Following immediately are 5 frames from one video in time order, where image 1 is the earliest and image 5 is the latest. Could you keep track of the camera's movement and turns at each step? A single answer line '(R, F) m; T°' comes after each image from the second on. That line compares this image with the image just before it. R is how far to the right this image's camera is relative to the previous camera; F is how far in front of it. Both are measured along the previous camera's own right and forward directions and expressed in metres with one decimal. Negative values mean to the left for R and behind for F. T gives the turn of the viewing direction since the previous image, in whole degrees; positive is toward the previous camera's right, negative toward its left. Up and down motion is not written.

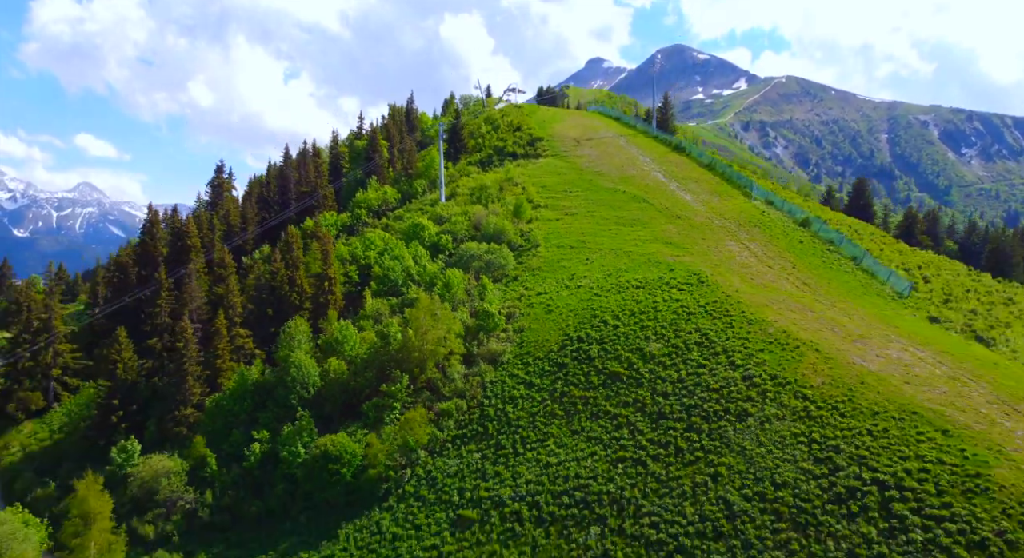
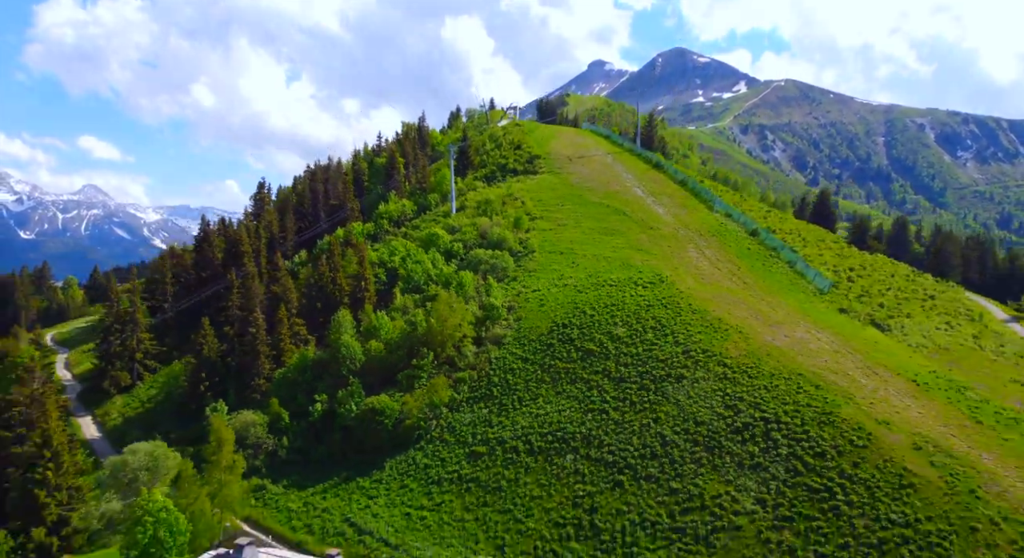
(+0.3, -15.9) m; 0°
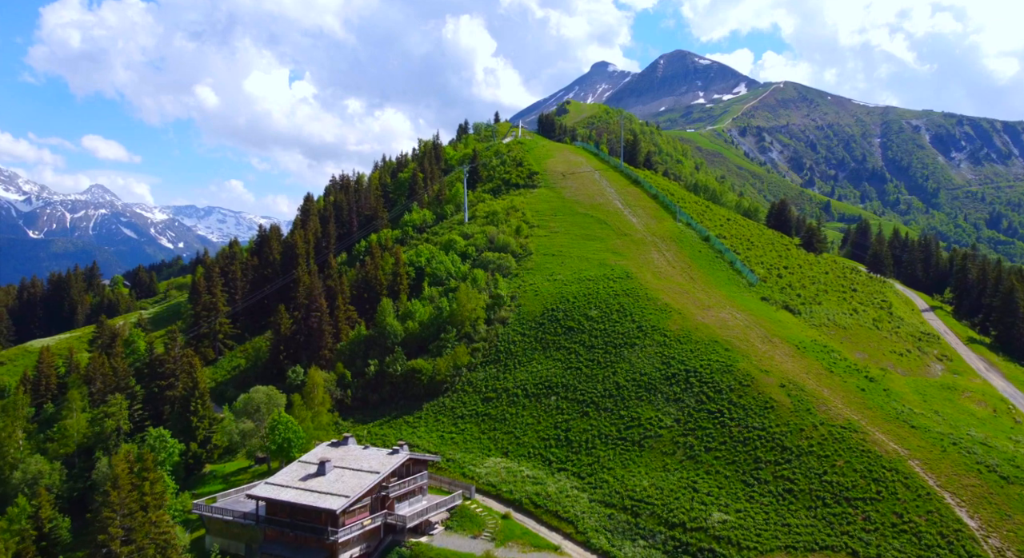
(+0.3, -23.7) m; 0°
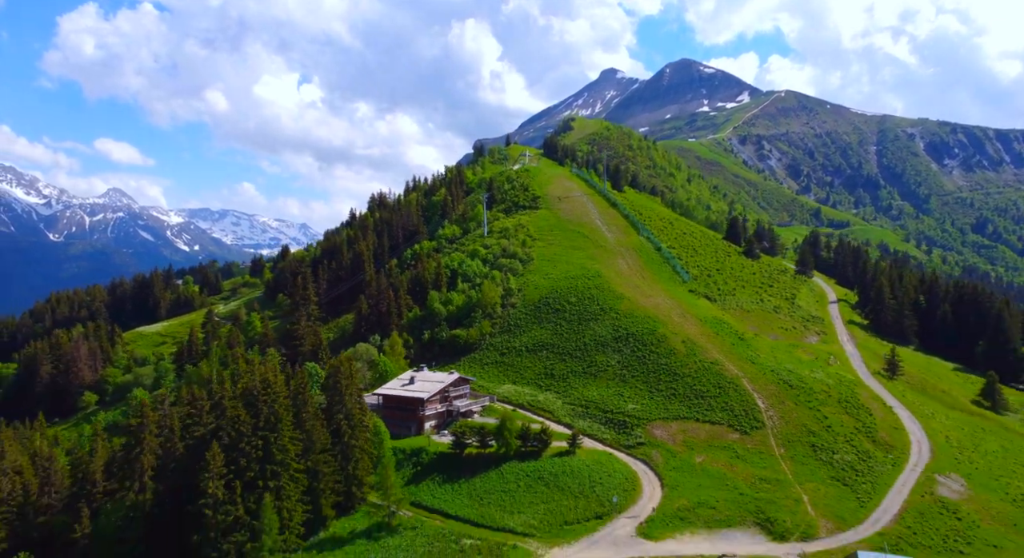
(+0.6, -45.1) m; -1°
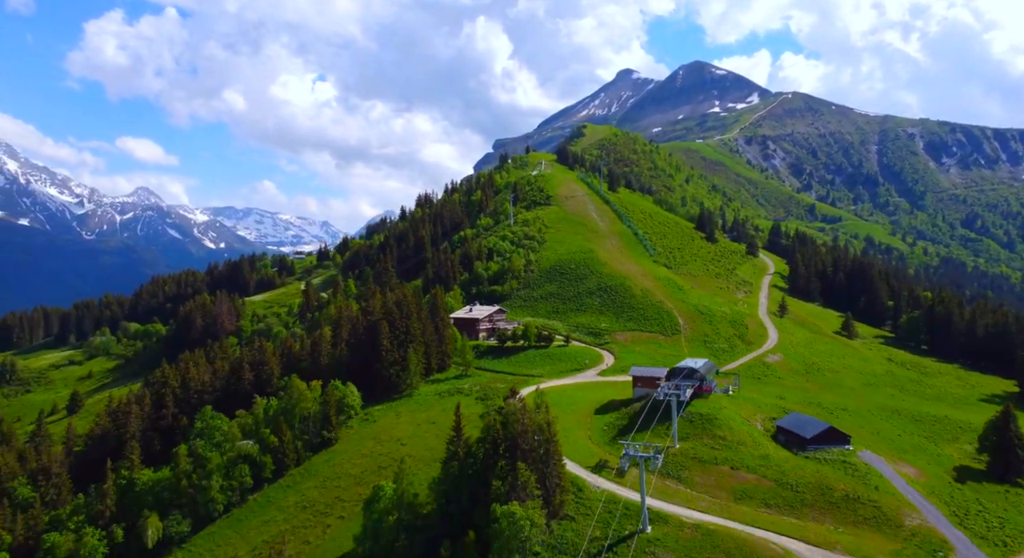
(-0.3, -64.4) m; -1°
